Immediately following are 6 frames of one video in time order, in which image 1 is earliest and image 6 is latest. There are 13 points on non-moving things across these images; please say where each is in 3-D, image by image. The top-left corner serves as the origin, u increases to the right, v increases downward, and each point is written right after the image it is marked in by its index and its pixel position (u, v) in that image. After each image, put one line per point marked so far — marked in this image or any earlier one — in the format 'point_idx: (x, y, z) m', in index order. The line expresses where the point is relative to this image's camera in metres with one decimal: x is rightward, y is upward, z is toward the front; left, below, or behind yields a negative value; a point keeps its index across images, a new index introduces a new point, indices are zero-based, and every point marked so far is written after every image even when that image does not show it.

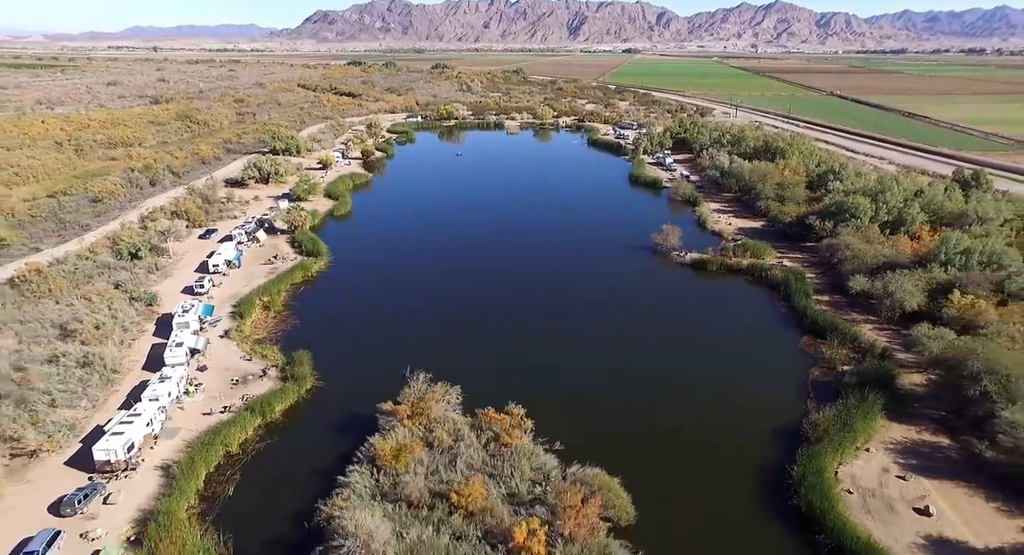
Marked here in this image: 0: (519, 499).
0: (+0.2, -5.2, +15.3) m
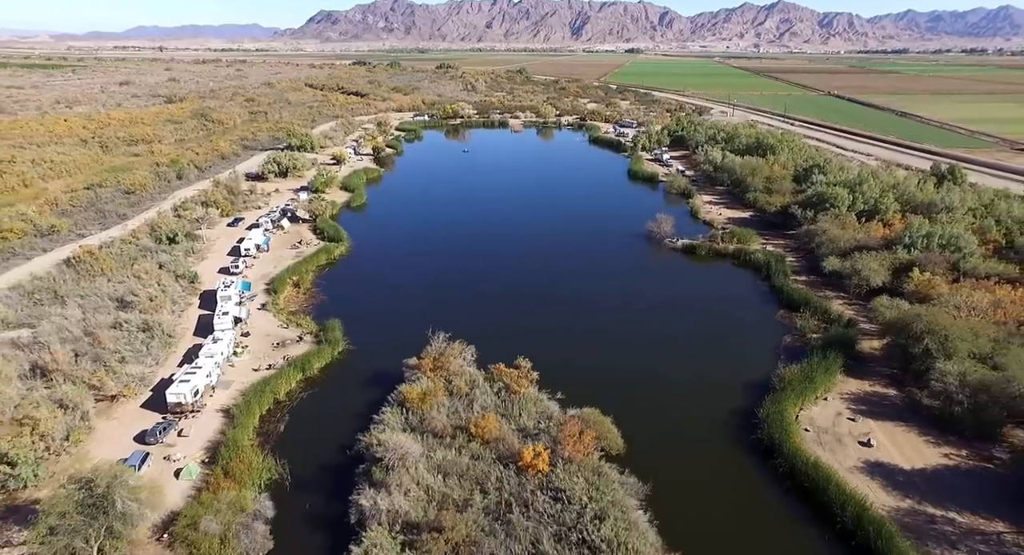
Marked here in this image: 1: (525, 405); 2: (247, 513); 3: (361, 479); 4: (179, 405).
0: (+0.4, -4.3, +18.3) m
1: (+0.4, -3.8, +19.3) m
2: (-6.3, -5.6, +15.5) m
3: (-3.9, -5.2, +16.9) m
4: (-10.0, -3.8, +19.3) m
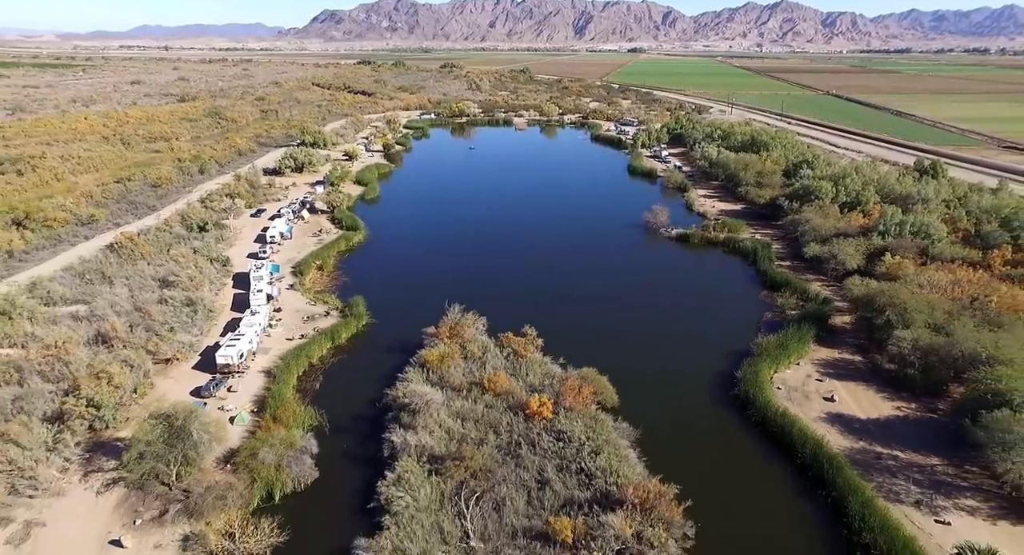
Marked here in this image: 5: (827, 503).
0: (+0.7, -3.5, +21.0) m
1: (+0.6, -3.0, +22.0) m
2: (-6.1, -4.8, +18.2) m
3: (-3.6, -4.4, +19.6) m
4: (-9.8, -3.0, +22.1) m
5: (+8.2, -6.0, +16.9) m
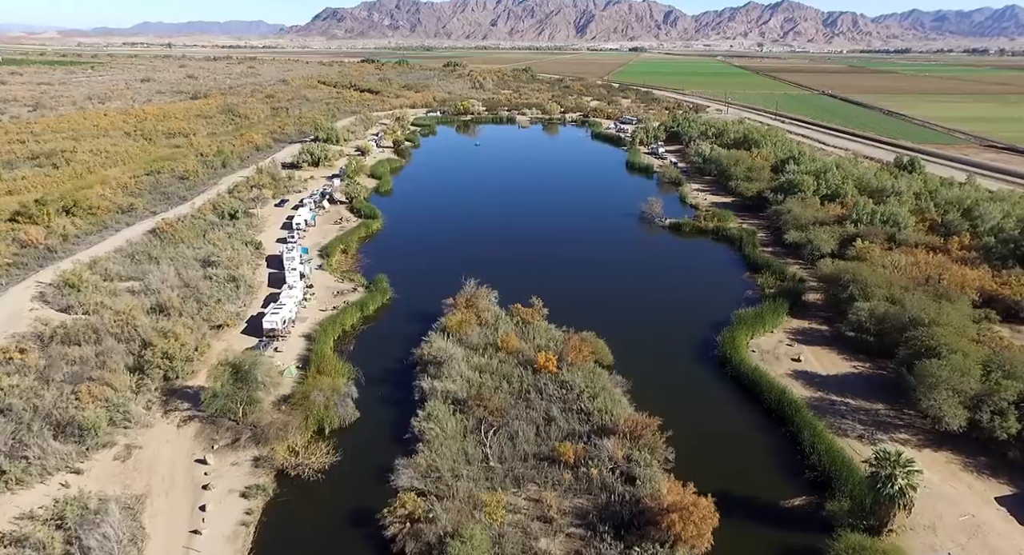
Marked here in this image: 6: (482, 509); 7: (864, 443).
0: (+1.1, -2.6, +24.3) m
1: (+1.0, -2.1, +25.3) m
2: (-5.7, -3.8, +21.5) m
3: (-3.3, -3.5, +22.9) m
4: (-9.4, -2.1, +25.4) m
5: (+8.6, -5.1, +20.2) m
6: (-0.8, -6.2, +17.2) m
7: (+10.9, -5.1, +19.9) m
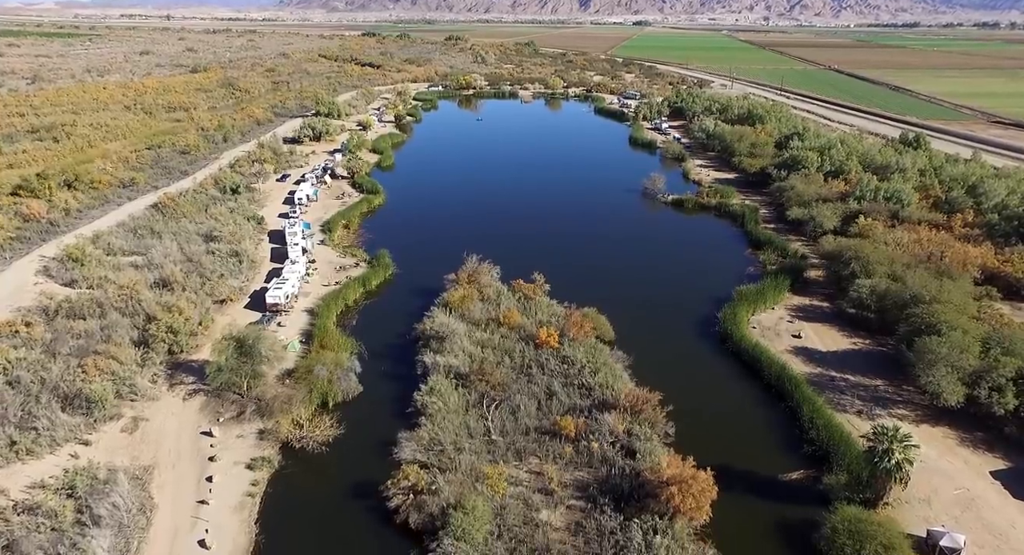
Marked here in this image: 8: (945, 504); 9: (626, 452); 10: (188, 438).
0: (+1.1, -1.7, +24.4) m
1: (+1.1, -1.1, +25.4) m
2: (-5.7, -3.0, +21.7) m
3: (-3.2, -2.6, +23.1) m
4: (-9.3, -1.1, +25.5) m
5: (+8.6, -4.4, +20.4) m
6: (-0.8, -5.5, +17.4) m
7: (+11.0, -4.4, +20.1) m
8: (+11.5, -6.0, +17.1) m
9: (+3.3, -5.0, +18.5) m
10: (-9.6, -4.8, +19.1) m
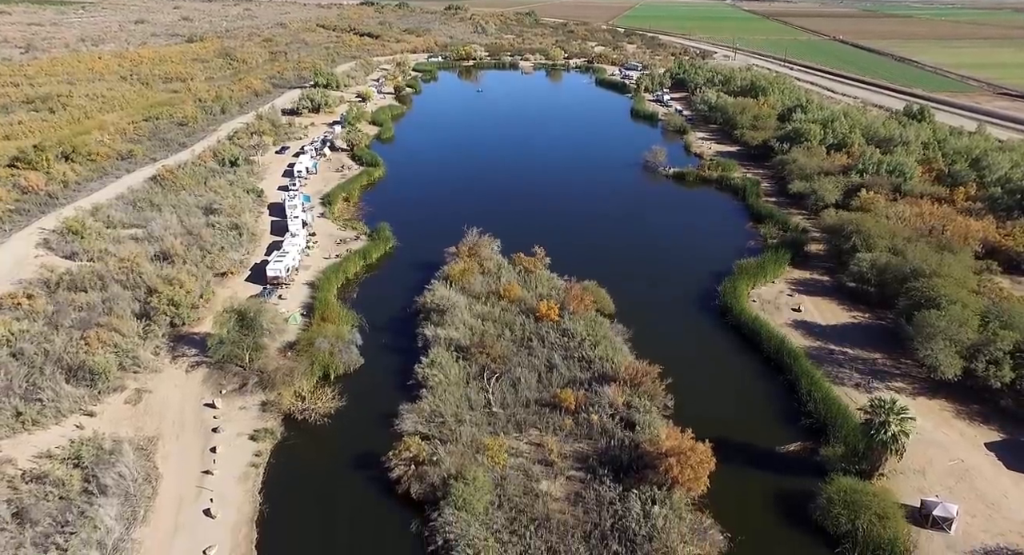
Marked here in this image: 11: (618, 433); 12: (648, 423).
0: (+1.2, -0.6, +24.4) m
1: (+1.1, -0.1, +25.4) m
2: (-5.7, -2.1, +21.8) m
3: (-3.2, -1.6, +23.2) m
4: (-9.3, 0.0, +25.5) m
5: (+8.6, -3.6, +20.6) m
6: (-0.8, -4.8, +17.7) m
7: (+11.0, -3.6, +20.3) m
8: (+11.5, -5.3, +17.3) m
9: (+3.3, -4.2, +18.7) m
10: (-9.6, -4.0, +19.3) m
11: (+3.0, -4.4, +18.1) m
12: (+3.9, -4.2, +18.4) m
